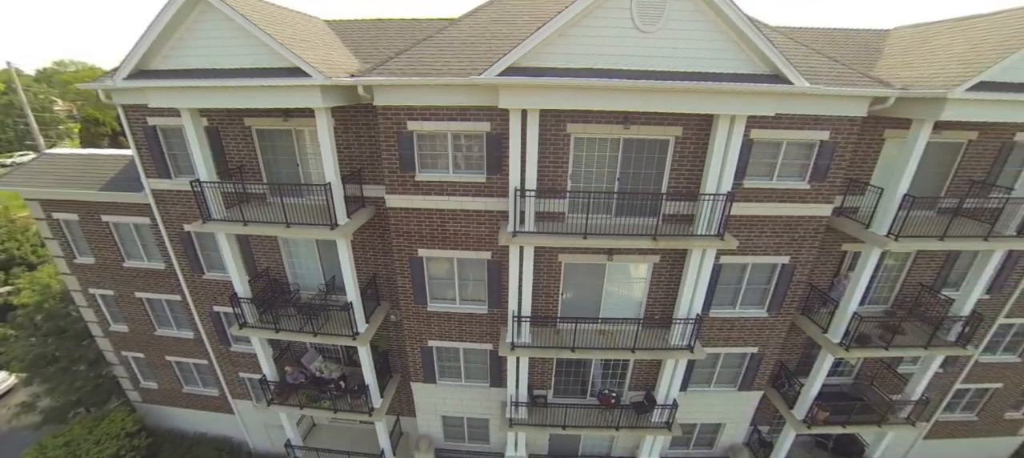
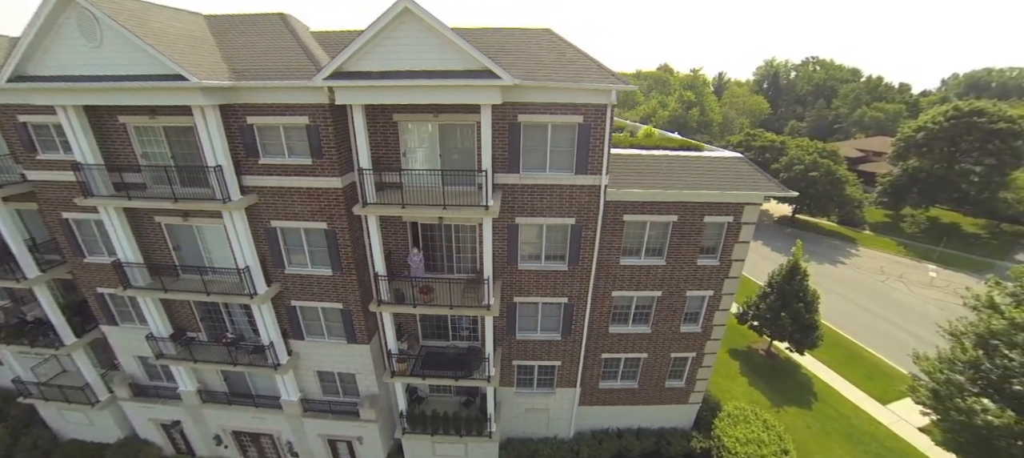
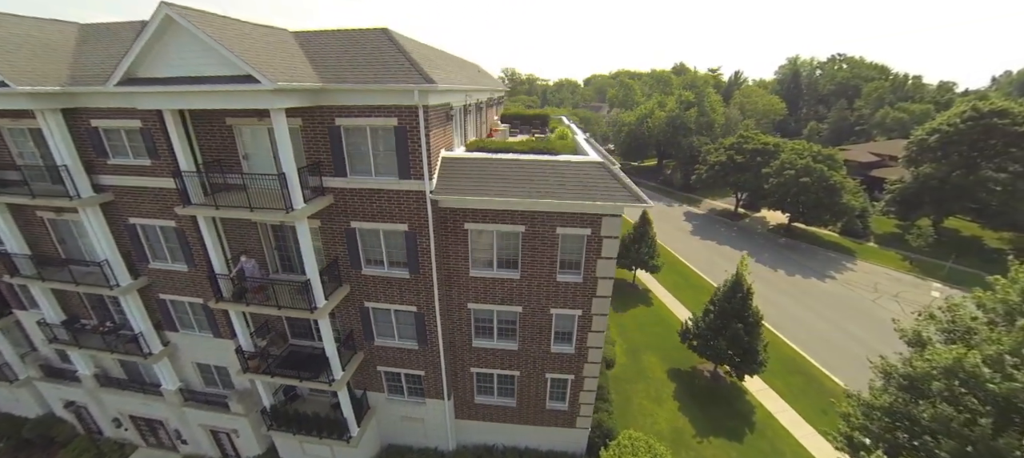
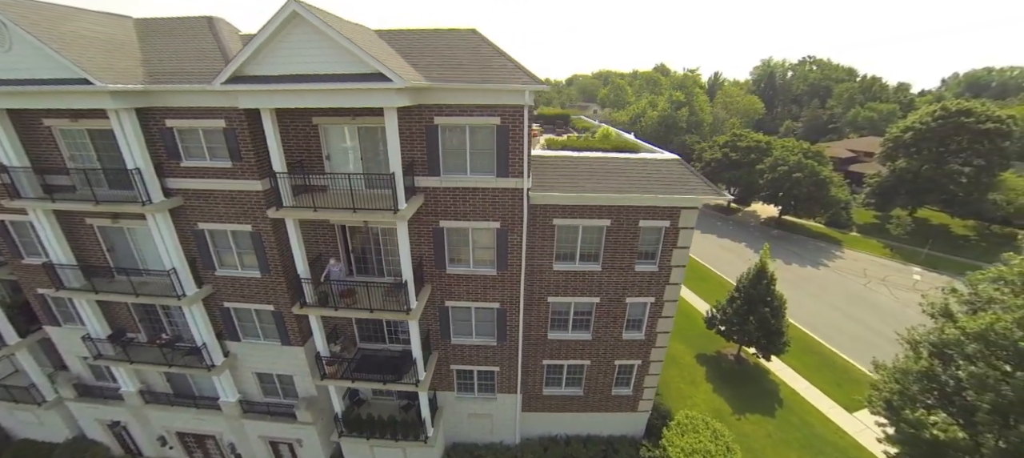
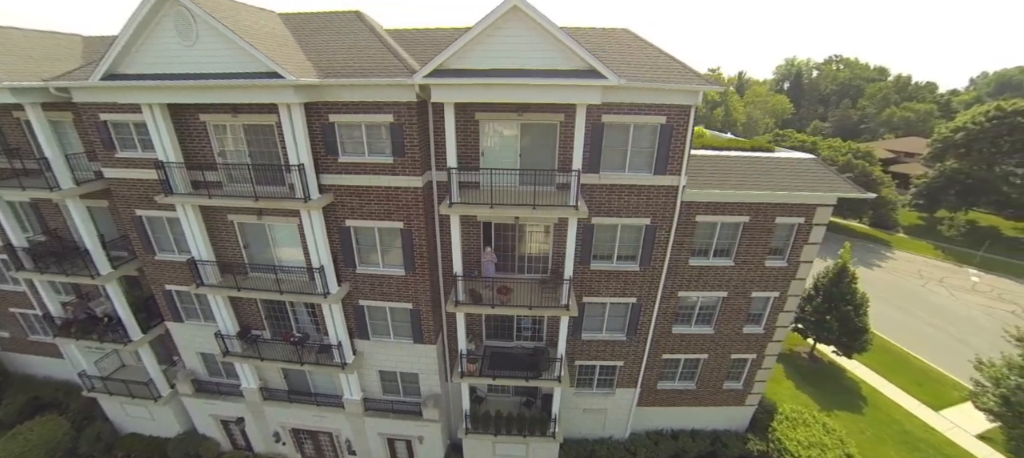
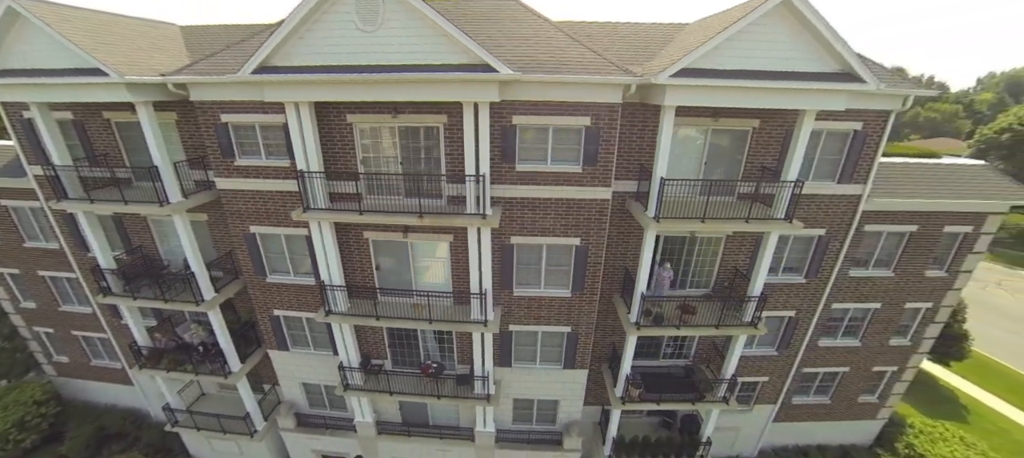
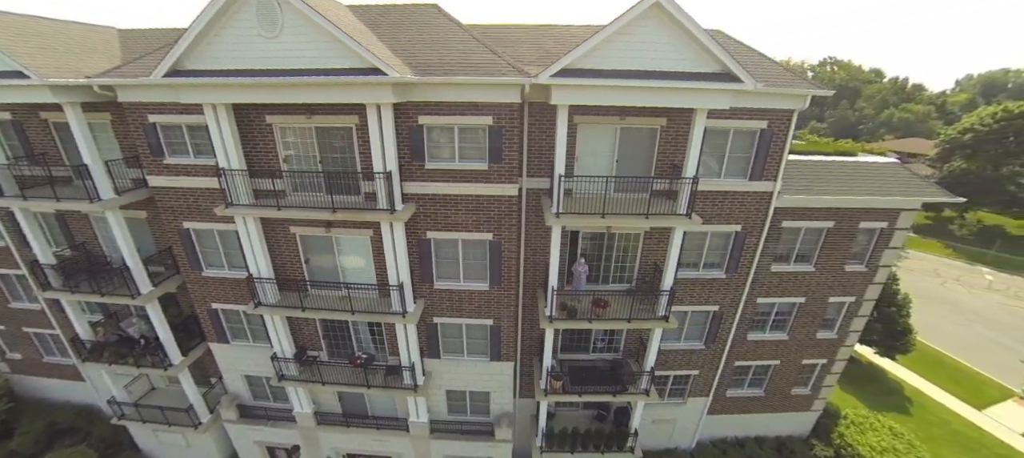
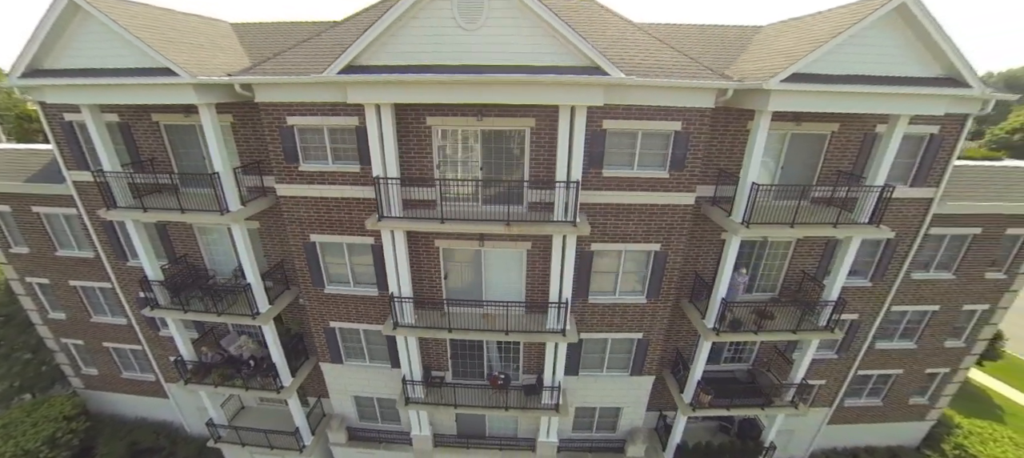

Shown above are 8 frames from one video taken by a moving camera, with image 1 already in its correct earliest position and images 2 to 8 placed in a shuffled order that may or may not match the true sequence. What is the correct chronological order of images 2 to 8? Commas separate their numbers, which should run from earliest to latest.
8, 6, 7, 5, 2, 4, 3
